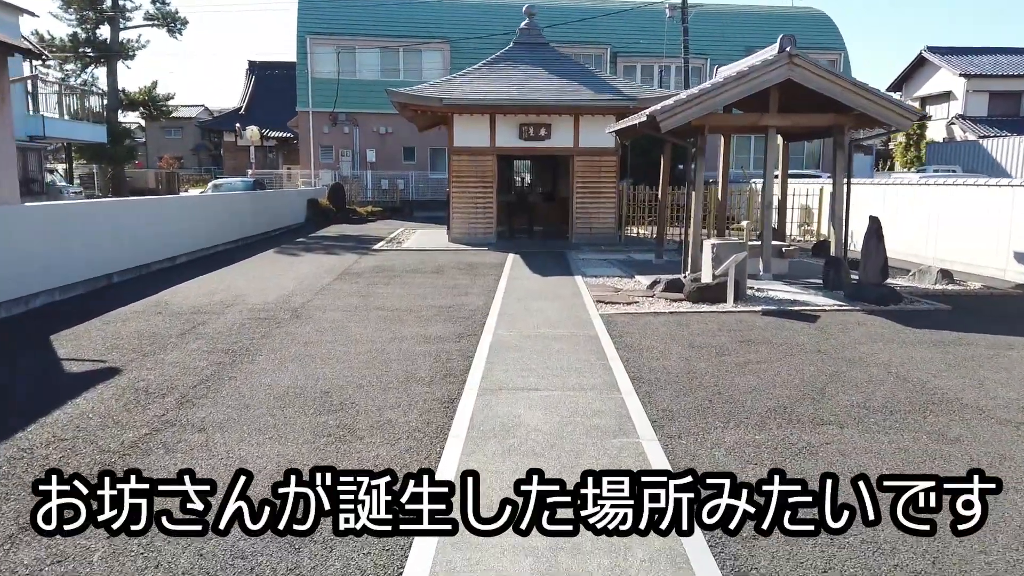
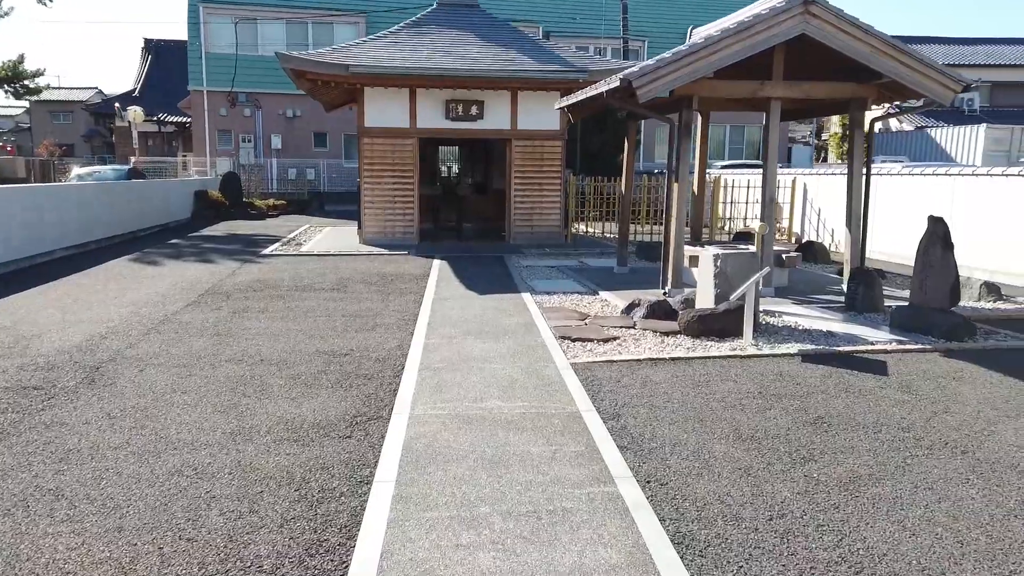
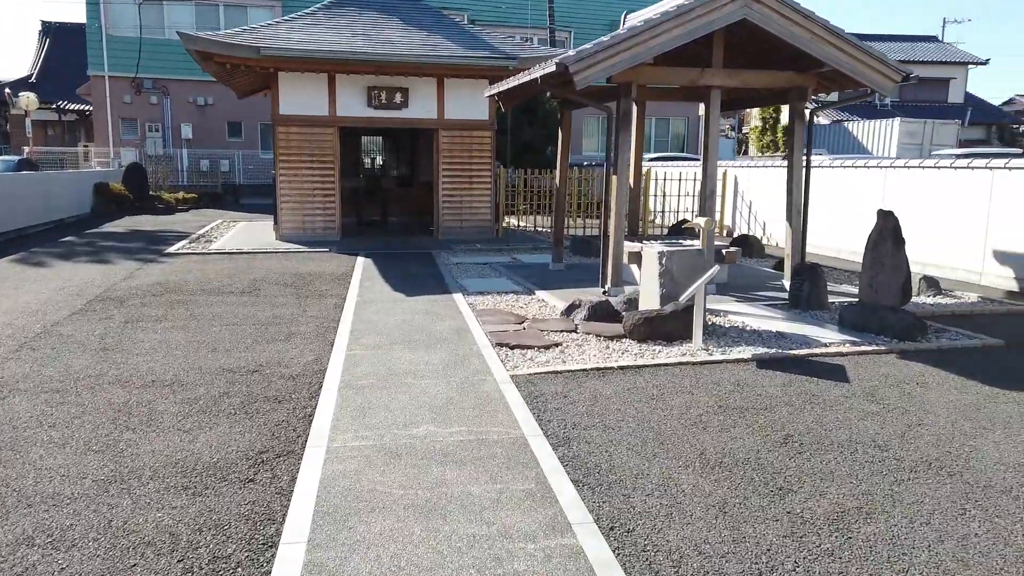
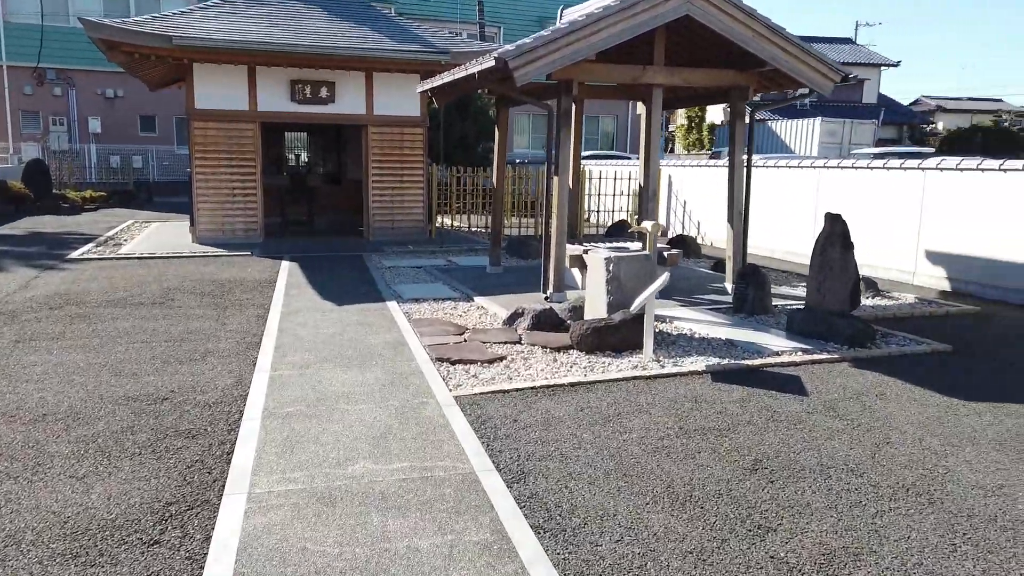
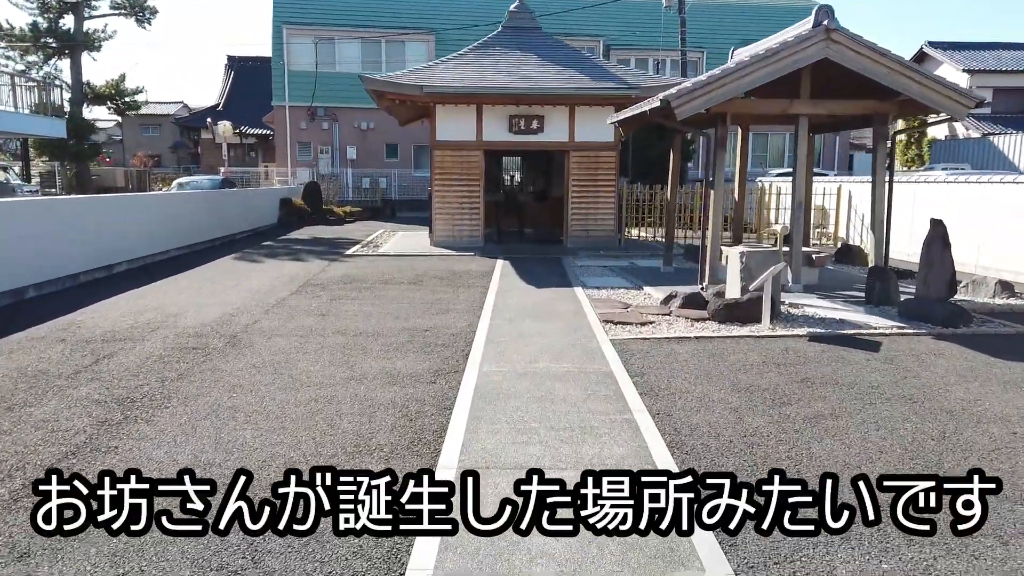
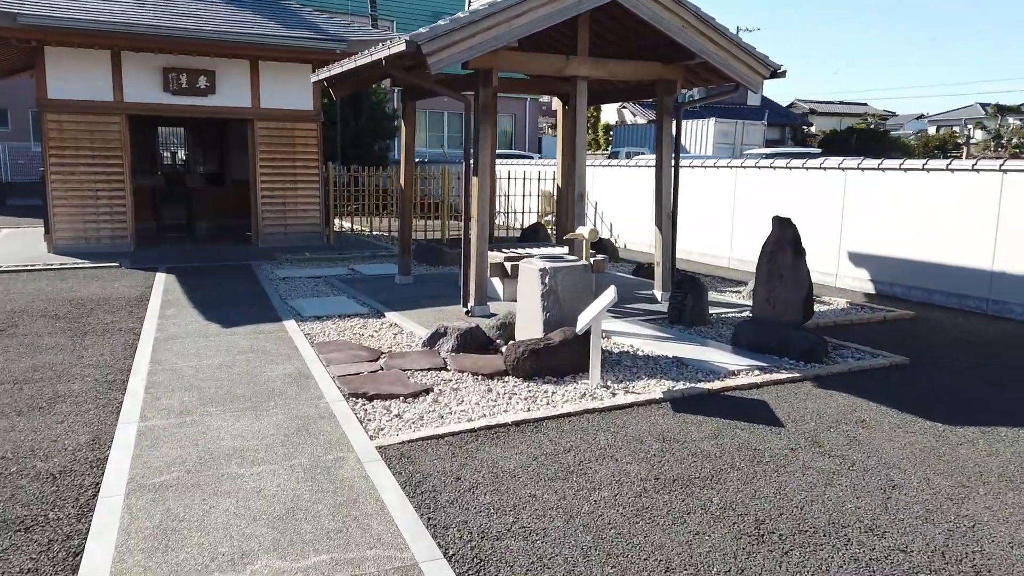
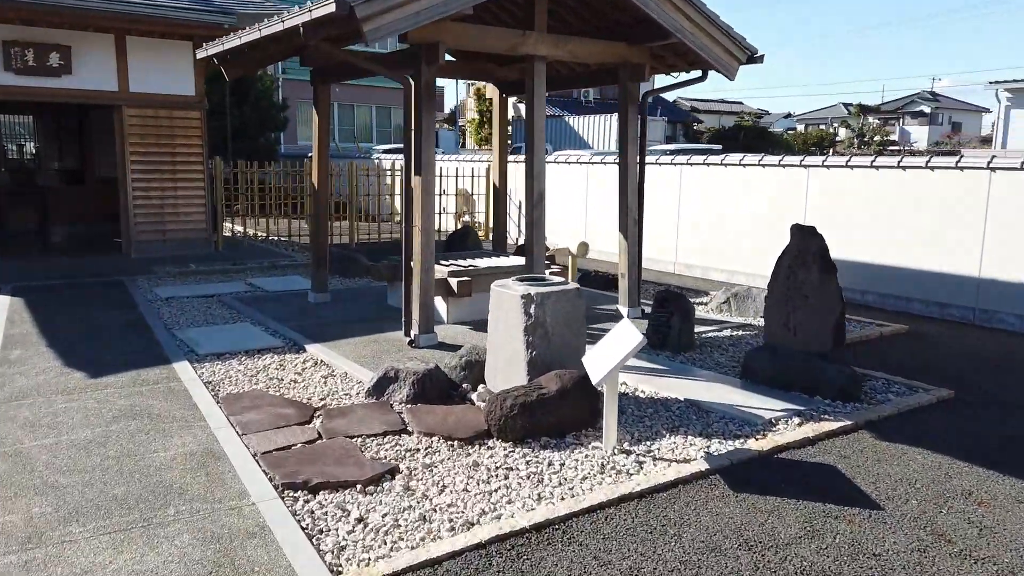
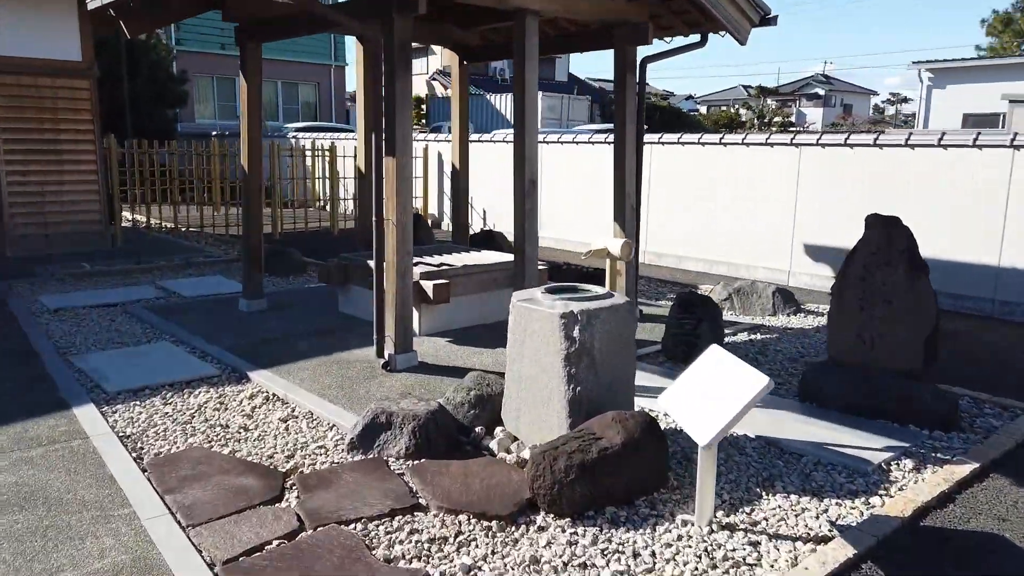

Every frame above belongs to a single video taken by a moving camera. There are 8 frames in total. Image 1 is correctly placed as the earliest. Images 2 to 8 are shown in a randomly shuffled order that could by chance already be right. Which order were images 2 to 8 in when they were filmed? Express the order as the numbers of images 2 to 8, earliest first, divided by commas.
5, 2, 3, 4, 6, 7, 8
